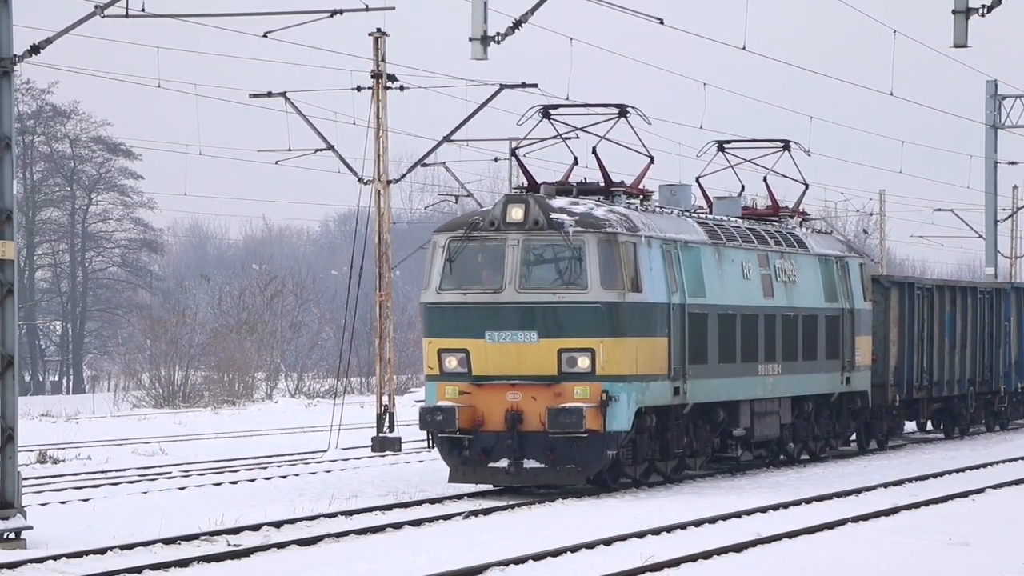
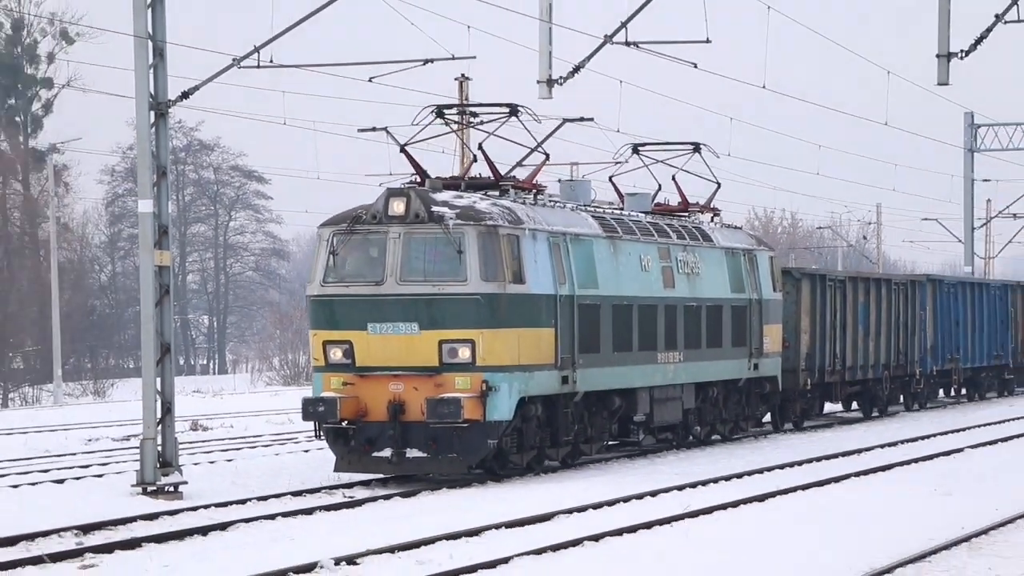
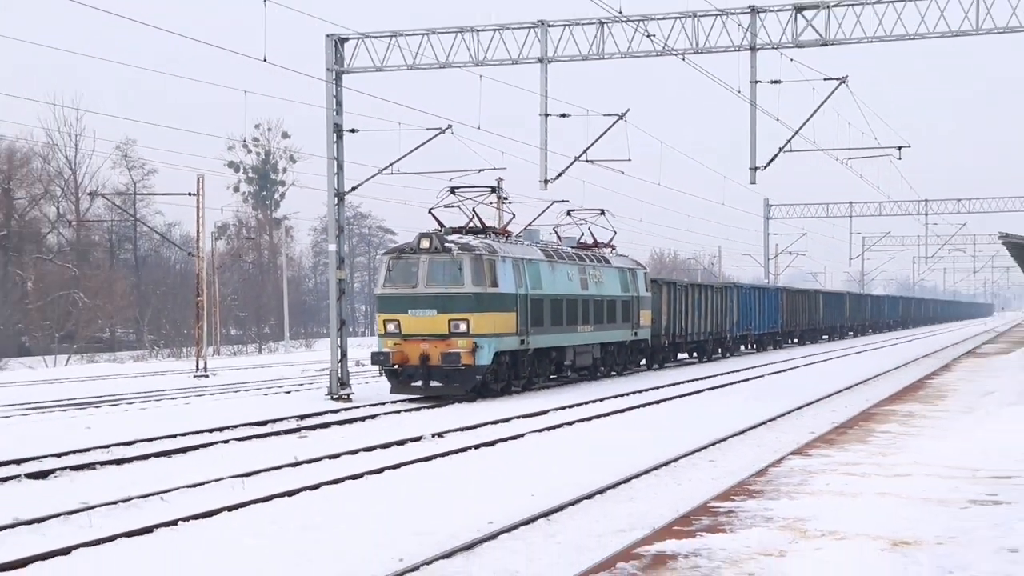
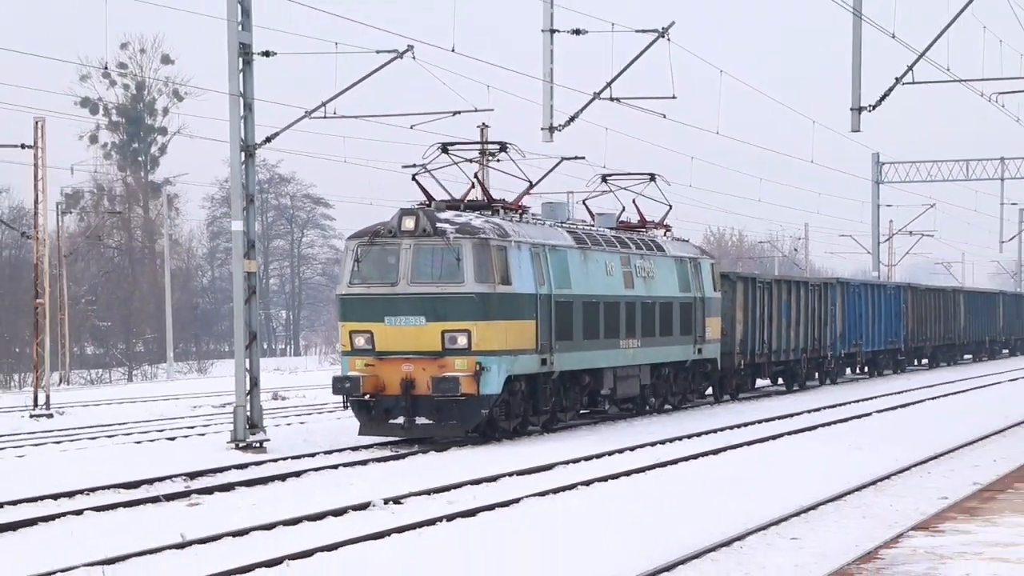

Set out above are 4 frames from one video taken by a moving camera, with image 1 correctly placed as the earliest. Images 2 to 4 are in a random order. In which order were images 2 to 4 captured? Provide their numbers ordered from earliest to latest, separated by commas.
2, 4, 3
